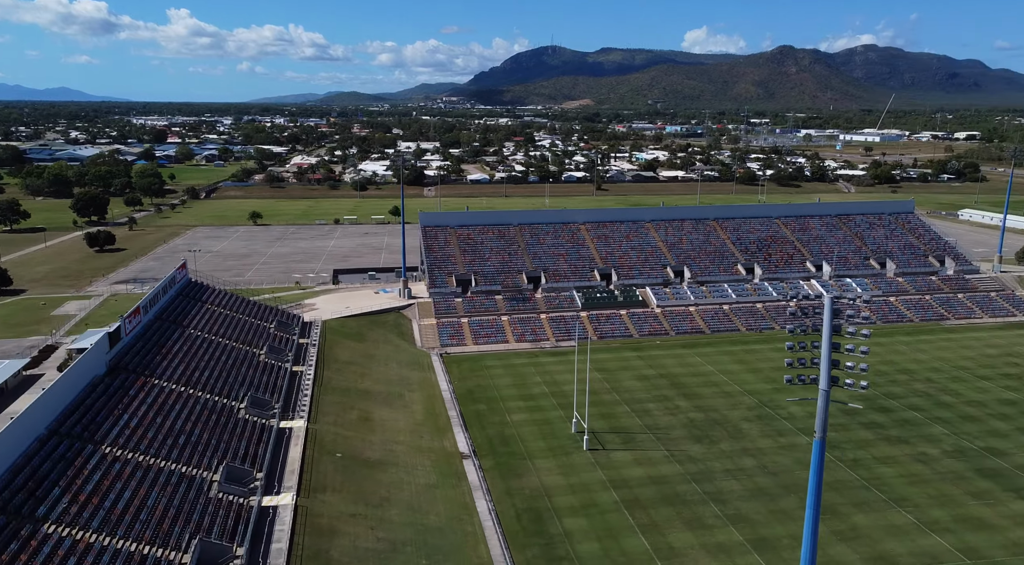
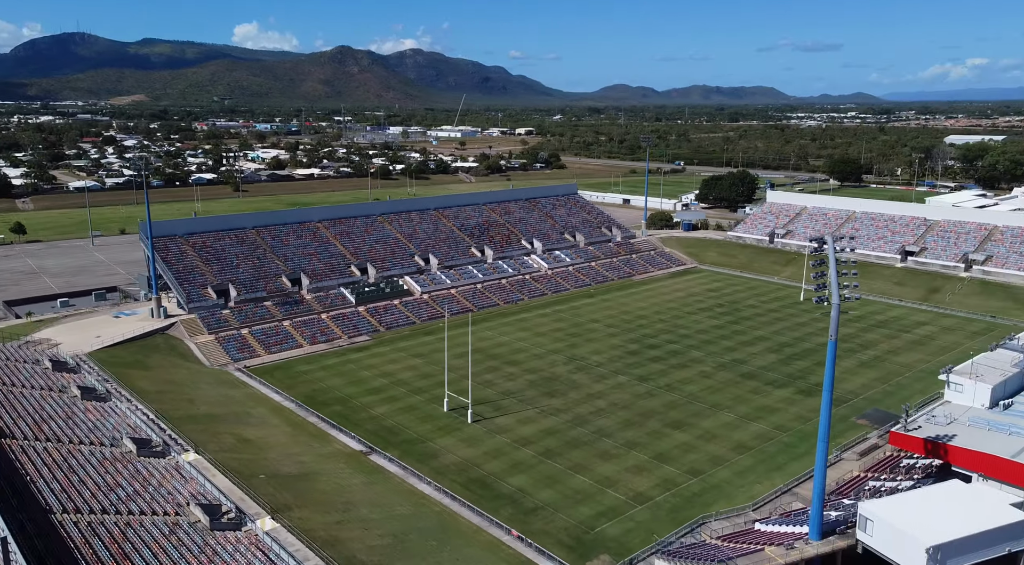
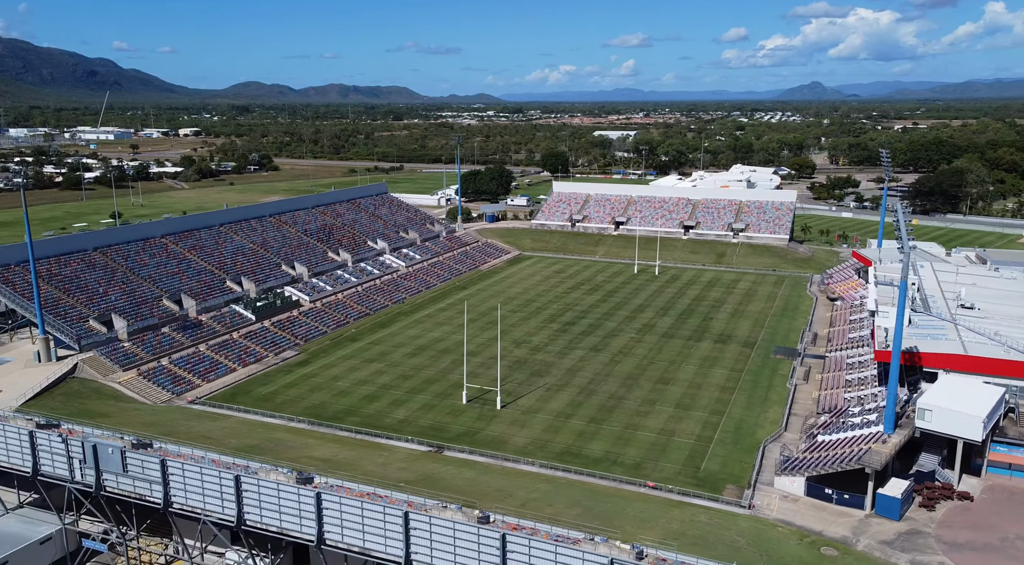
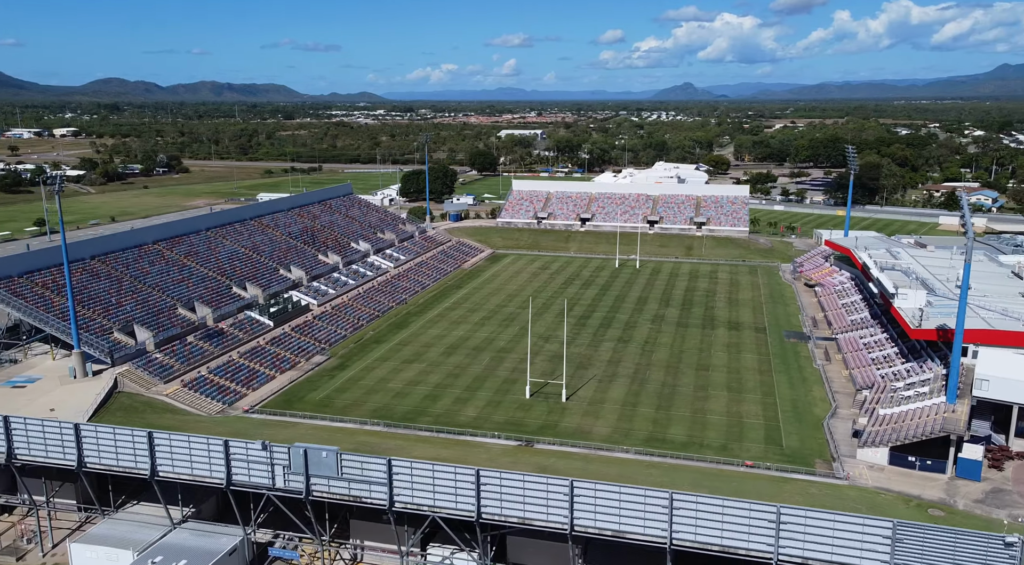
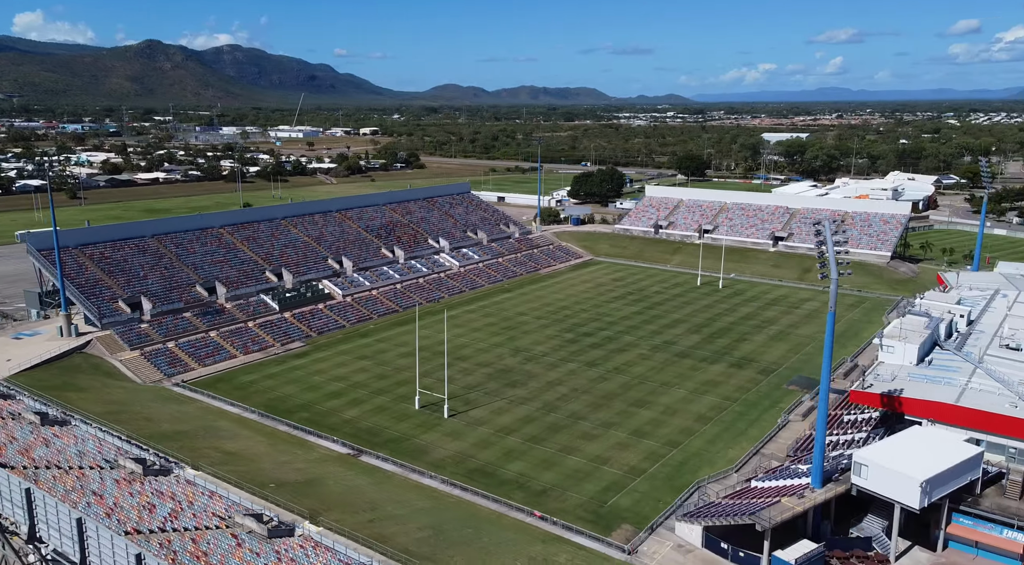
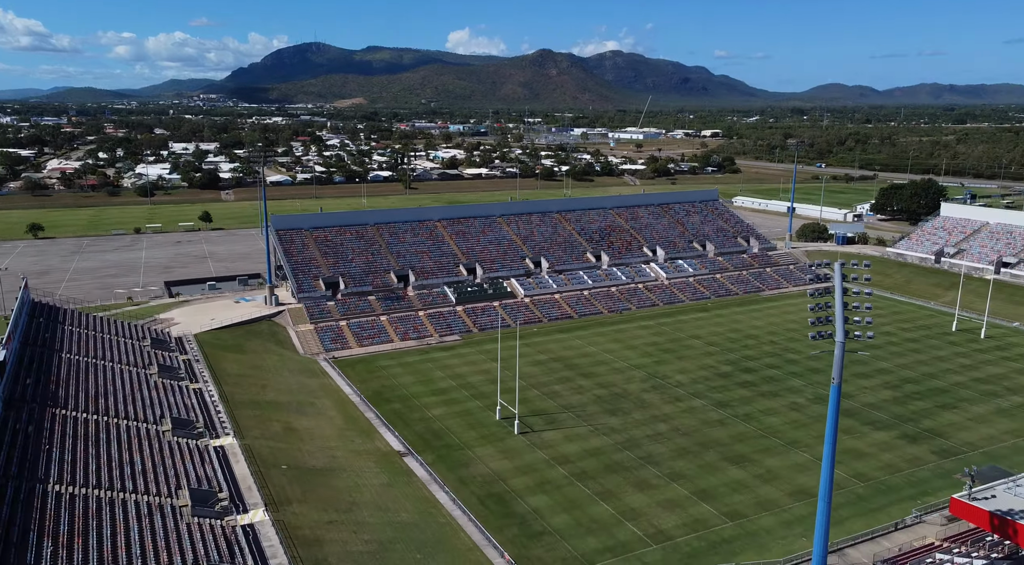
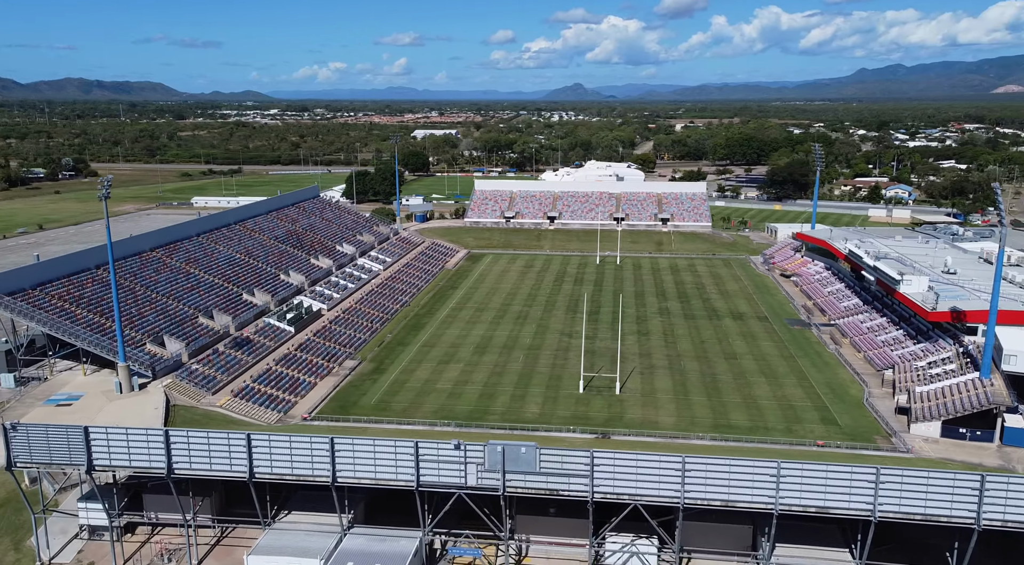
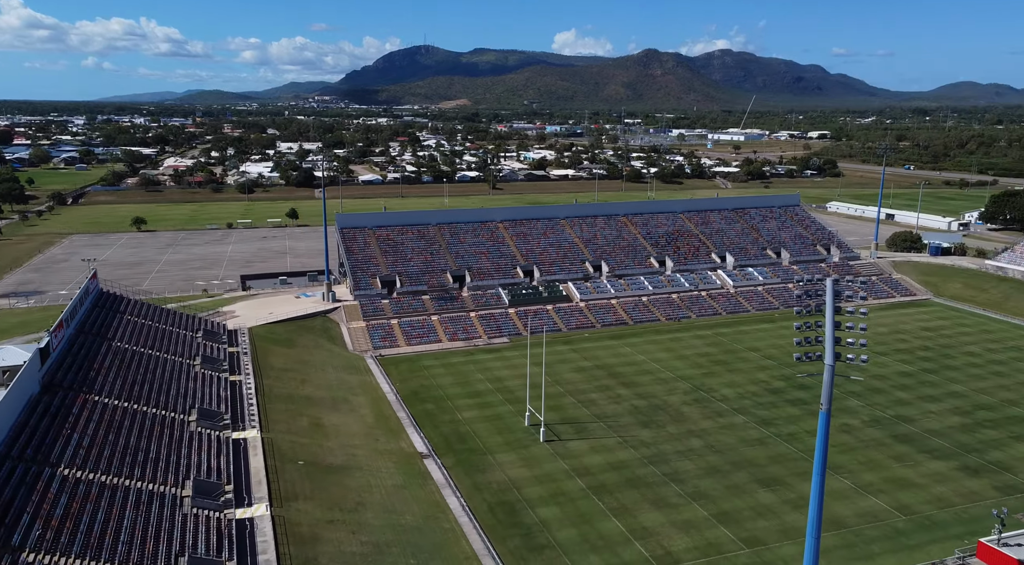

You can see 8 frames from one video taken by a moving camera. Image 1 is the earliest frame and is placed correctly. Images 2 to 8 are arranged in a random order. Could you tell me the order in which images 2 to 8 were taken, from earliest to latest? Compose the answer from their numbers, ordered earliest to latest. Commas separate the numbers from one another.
8, 6, 2, 5, 3, 4, 7
